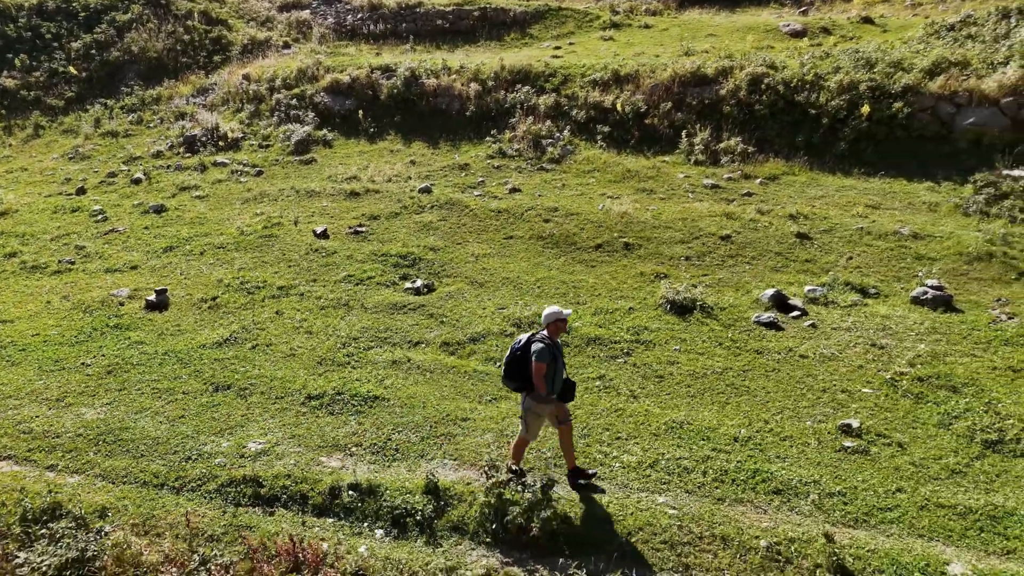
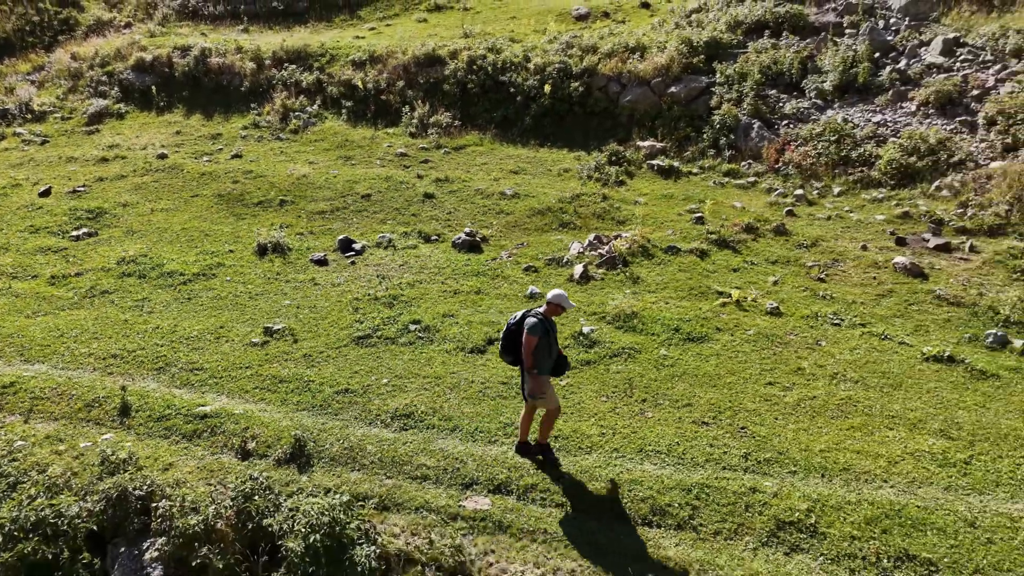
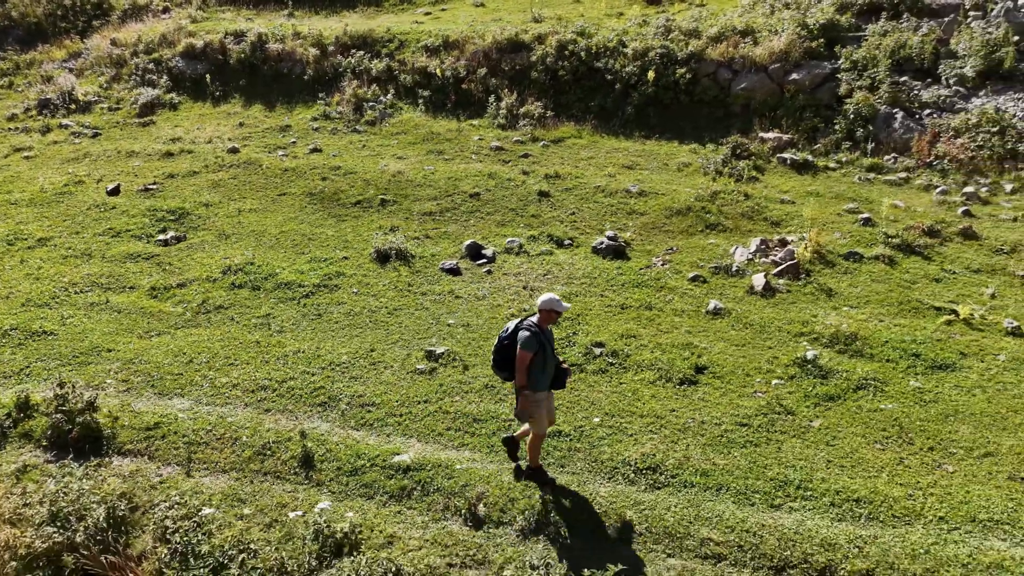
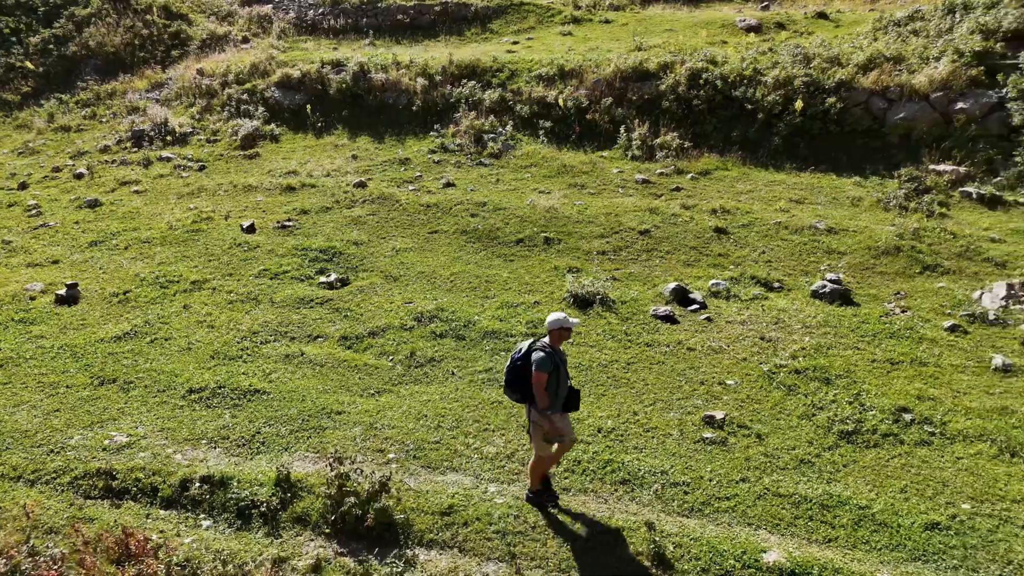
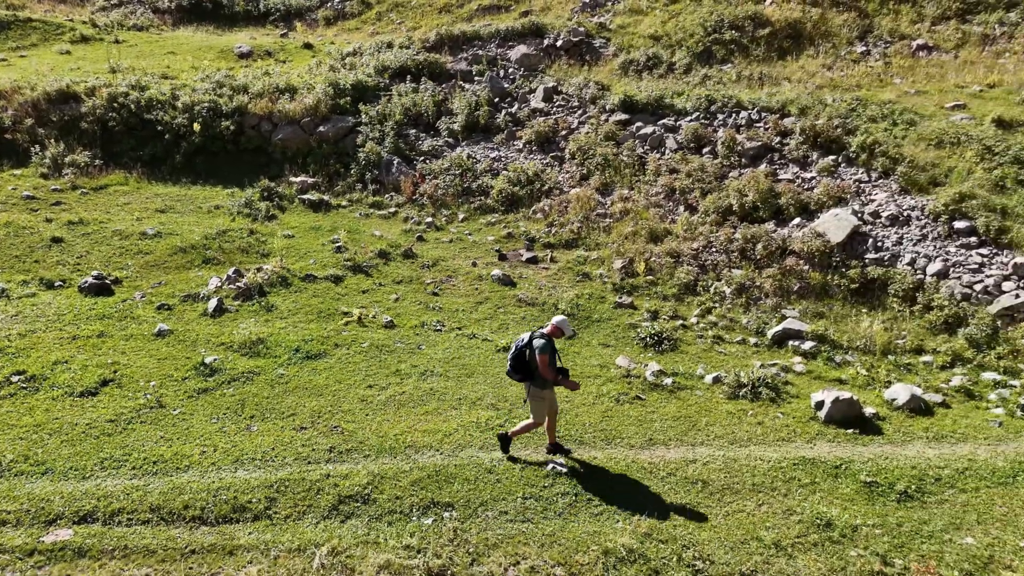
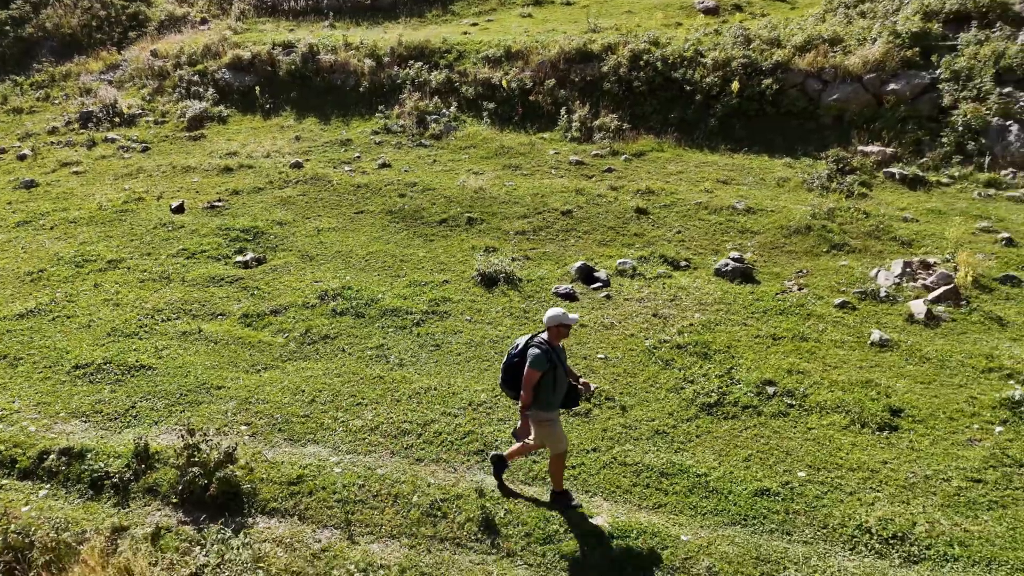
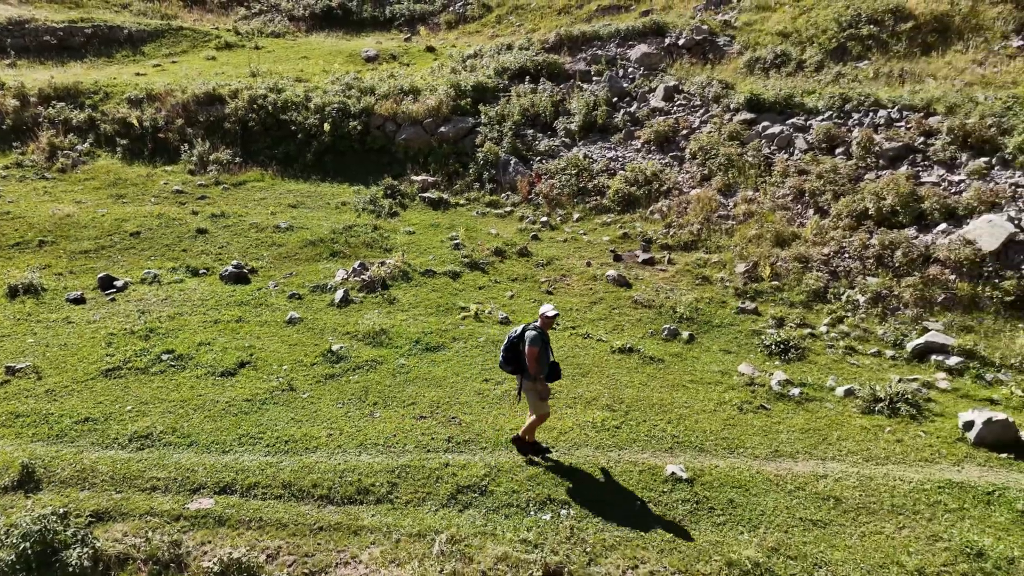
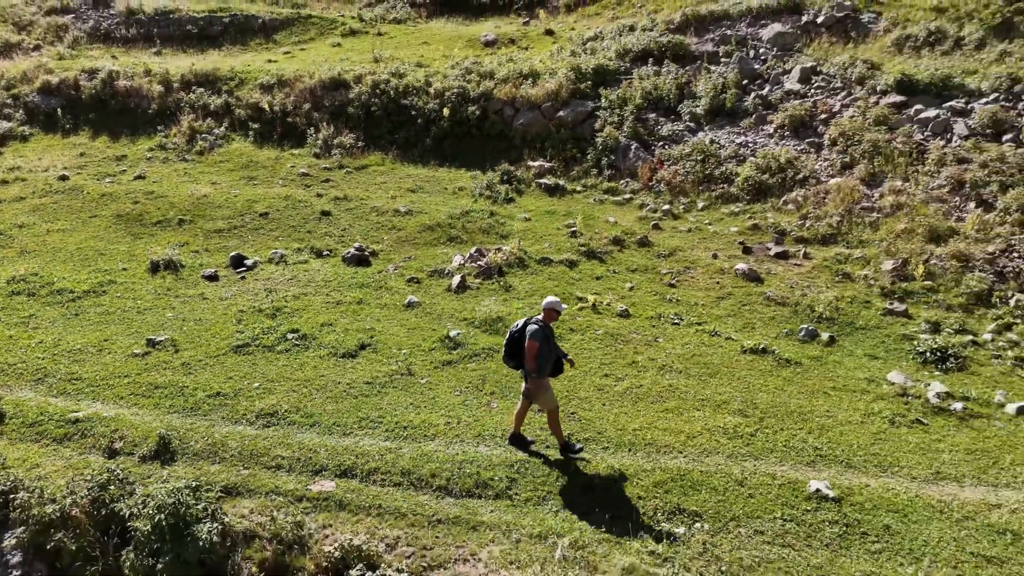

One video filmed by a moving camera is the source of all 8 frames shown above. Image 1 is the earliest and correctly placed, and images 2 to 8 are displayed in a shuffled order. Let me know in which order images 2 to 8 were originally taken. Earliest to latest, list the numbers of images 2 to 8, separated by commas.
4, 6, 3, 2, 8, 7, 5
